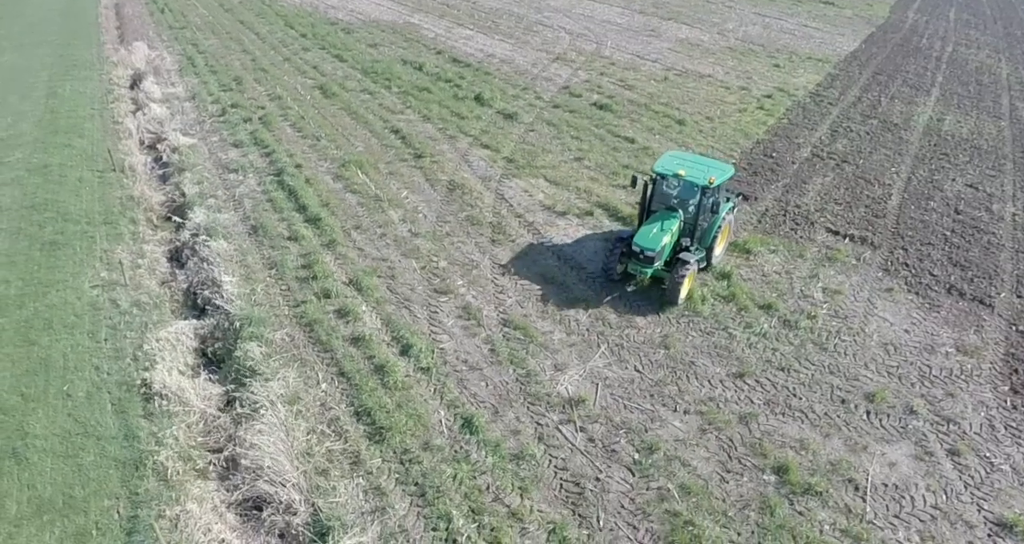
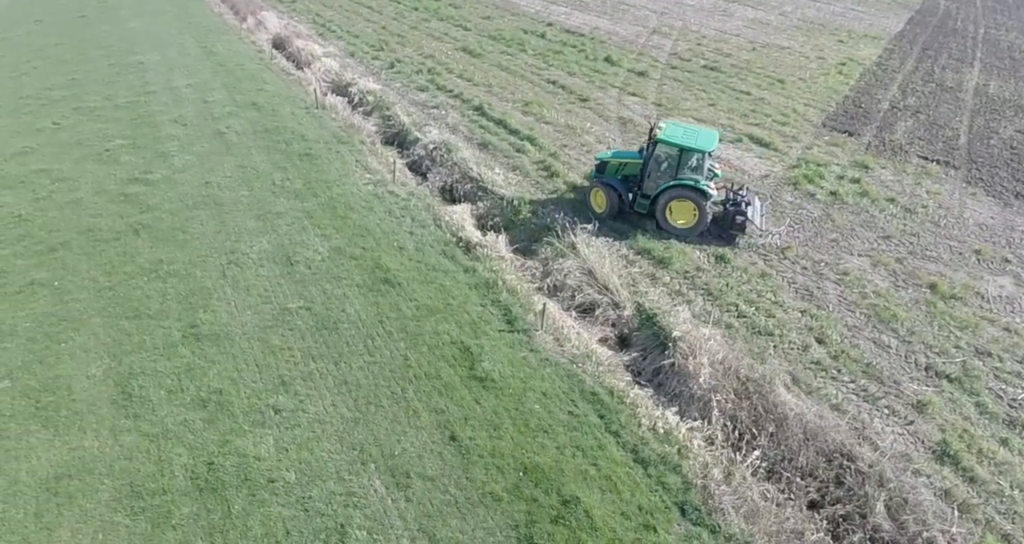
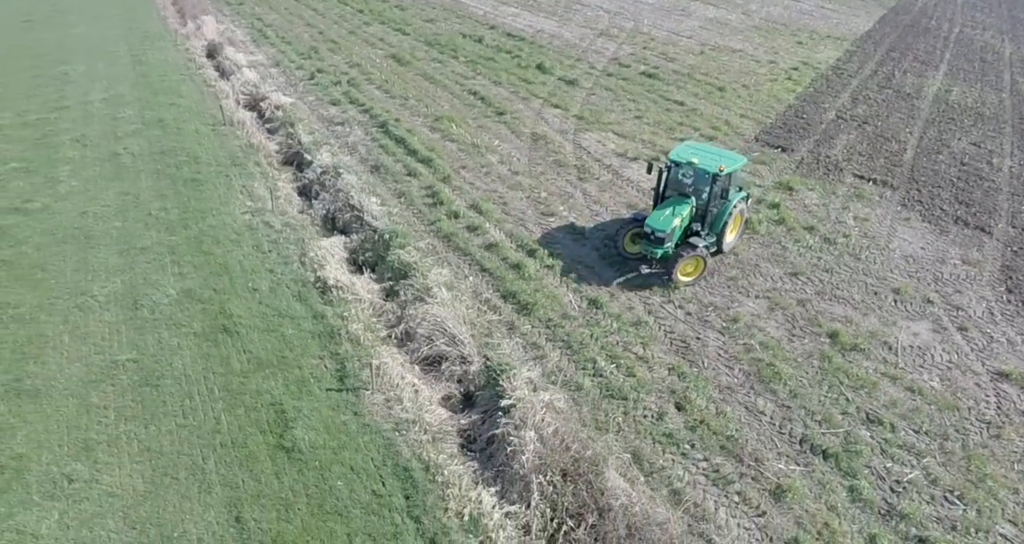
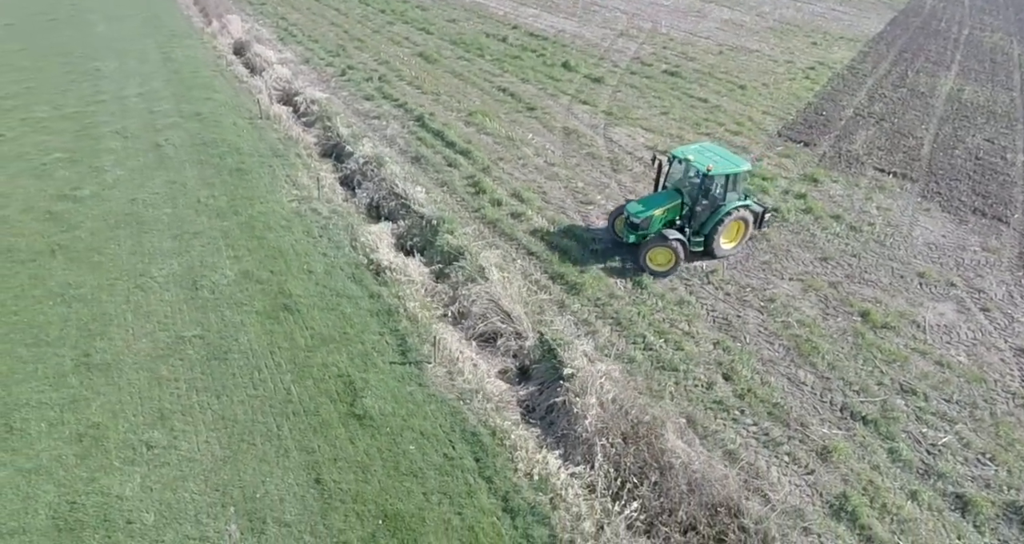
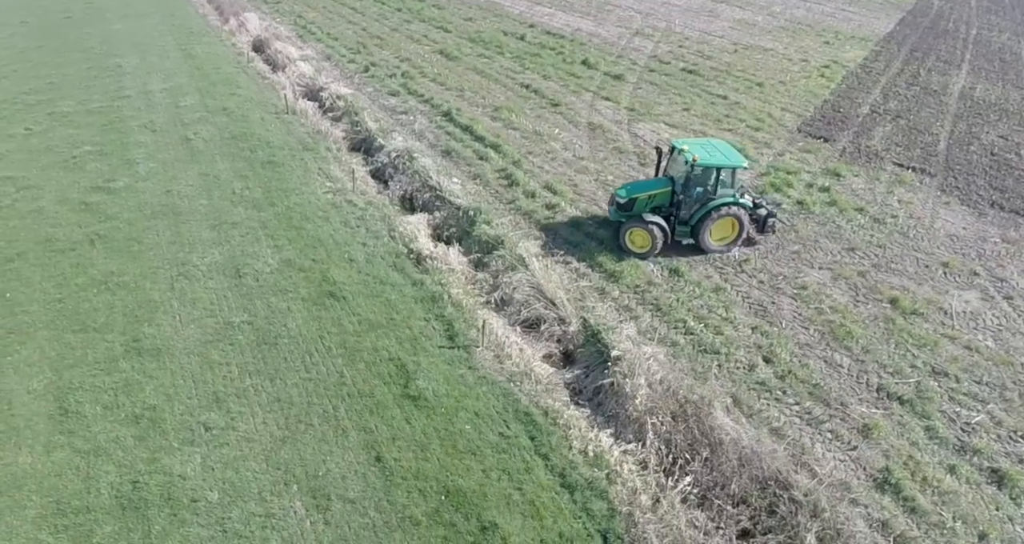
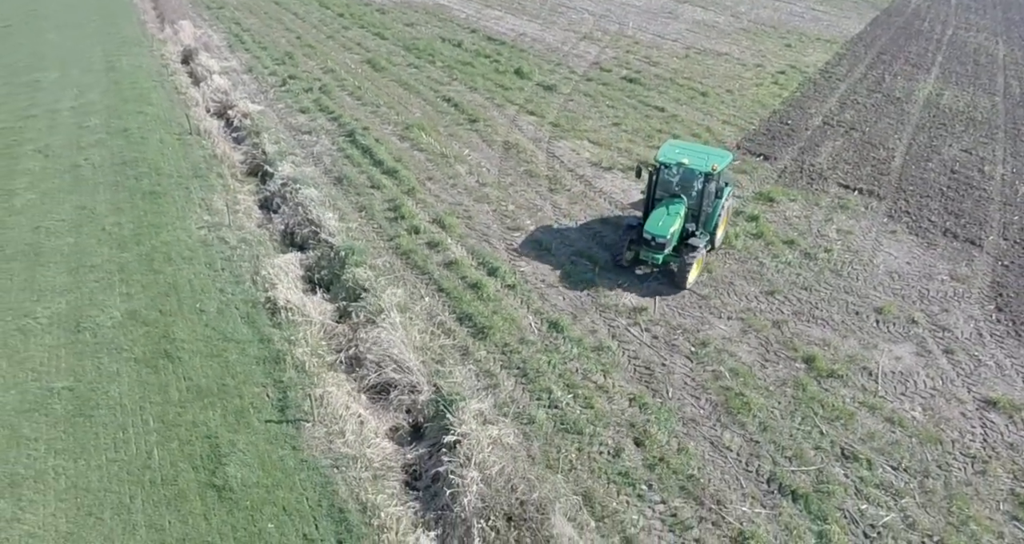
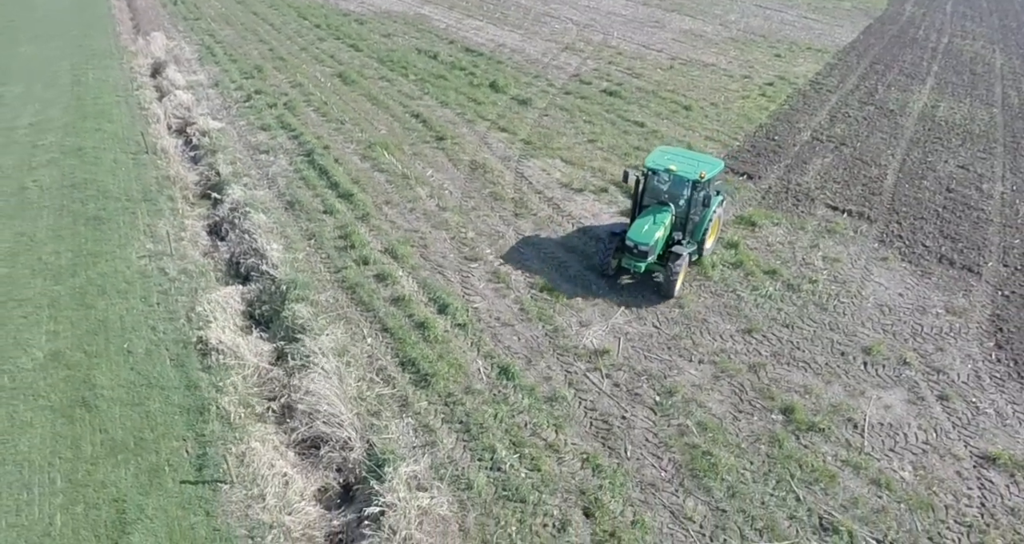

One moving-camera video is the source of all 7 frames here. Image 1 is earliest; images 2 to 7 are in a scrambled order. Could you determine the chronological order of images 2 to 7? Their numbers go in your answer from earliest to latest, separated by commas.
7, 6, 3, 4, 5, 2
